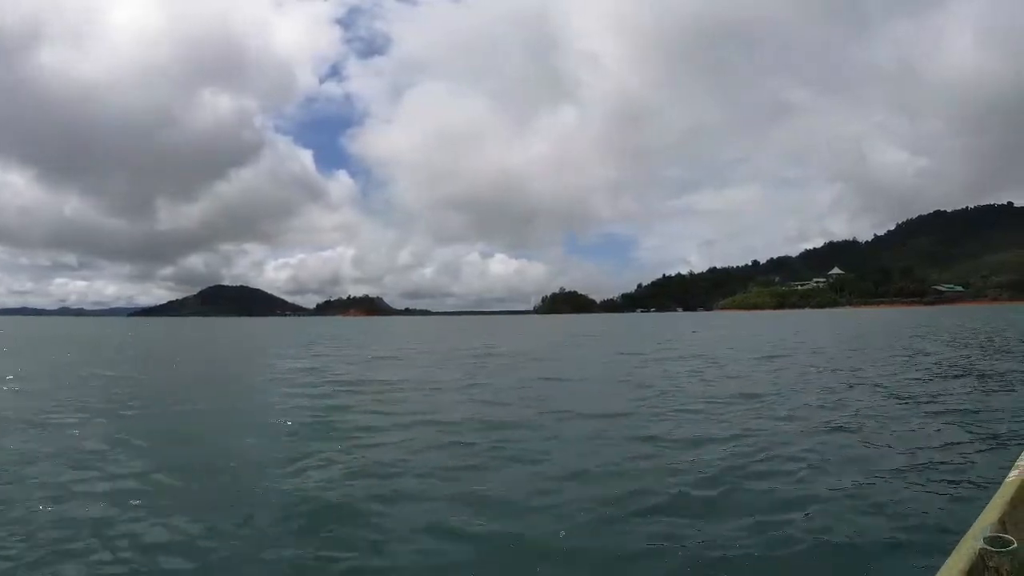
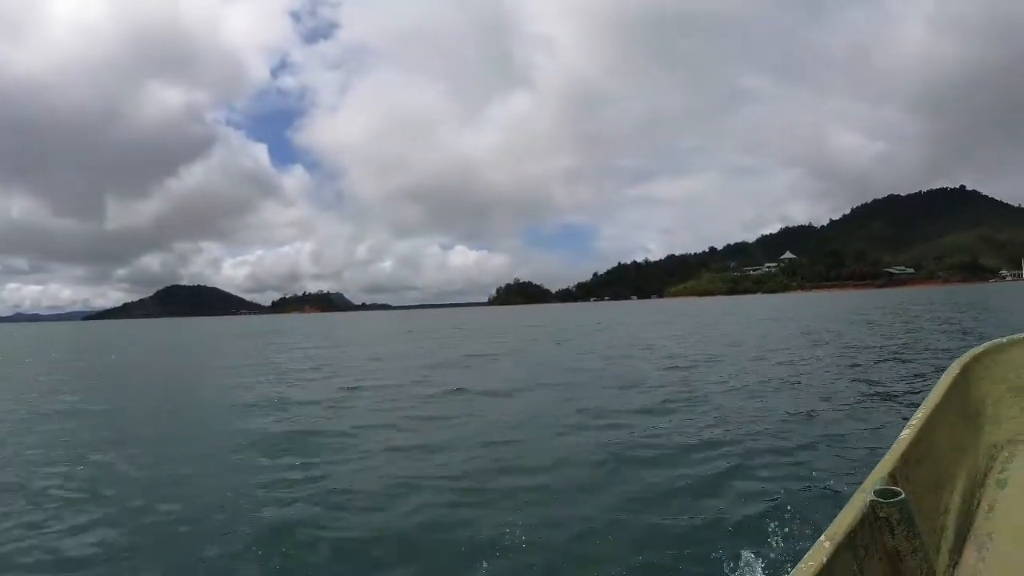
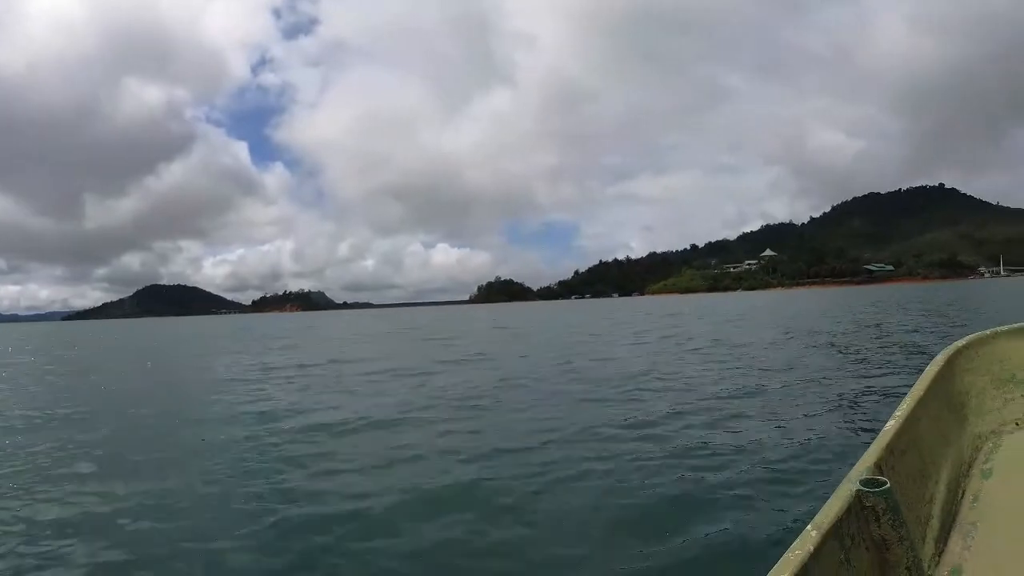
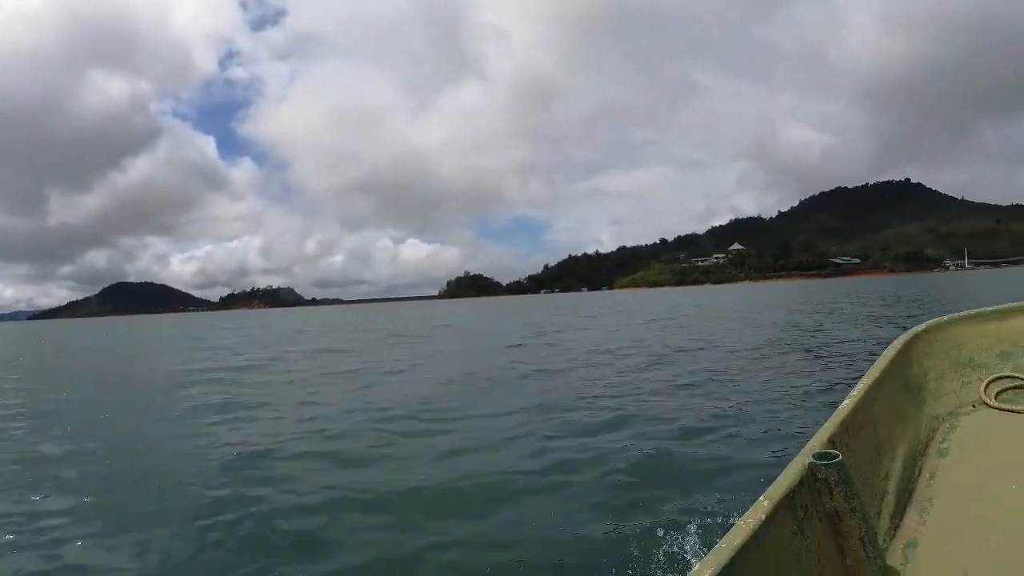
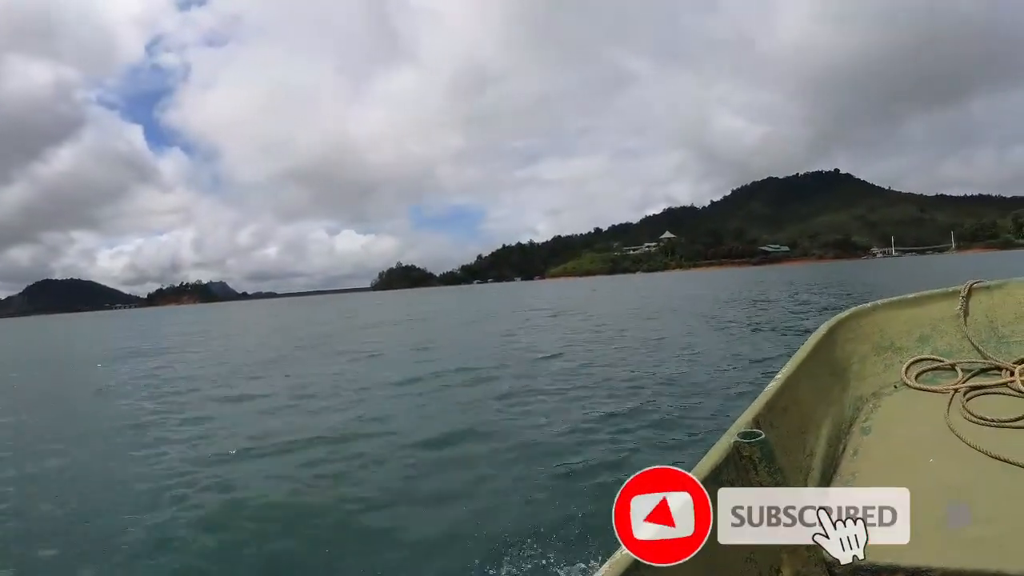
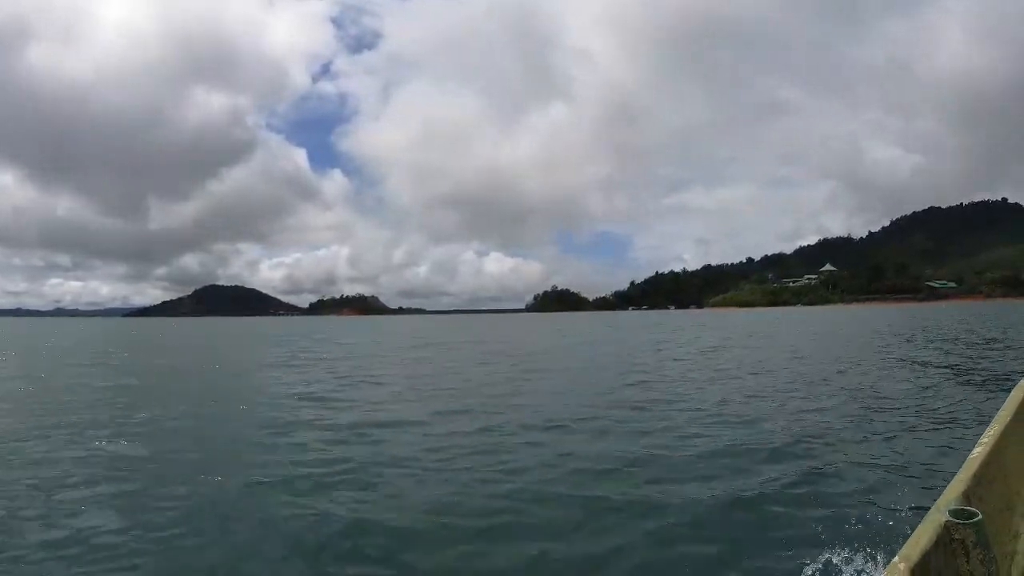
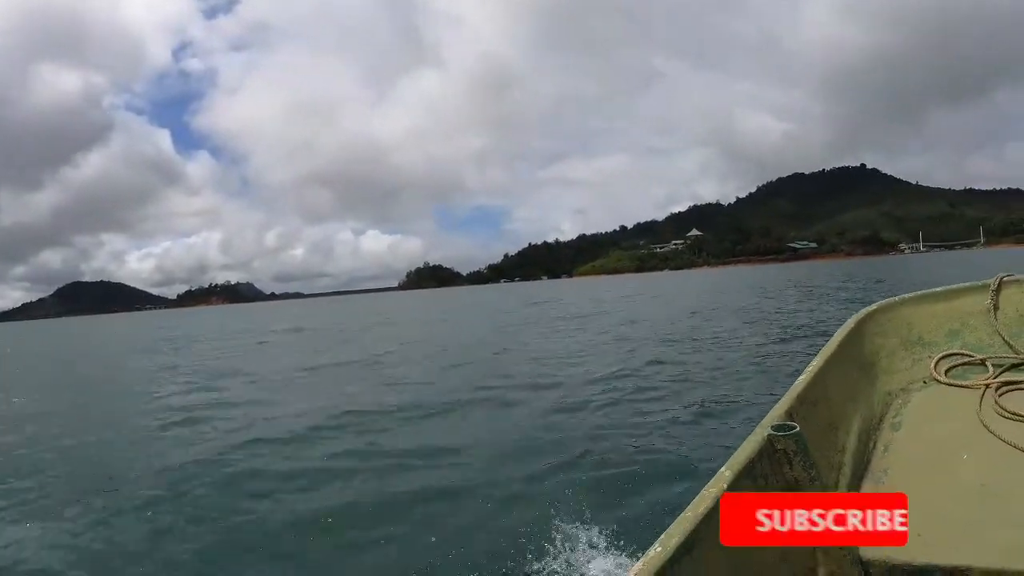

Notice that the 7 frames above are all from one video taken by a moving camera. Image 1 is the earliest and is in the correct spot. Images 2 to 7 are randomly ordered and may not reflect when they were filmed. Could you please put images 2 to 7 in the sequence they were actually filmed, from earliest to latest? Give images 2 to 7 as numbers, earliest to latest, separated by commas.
6, 2, 3, 4, 7, 5
